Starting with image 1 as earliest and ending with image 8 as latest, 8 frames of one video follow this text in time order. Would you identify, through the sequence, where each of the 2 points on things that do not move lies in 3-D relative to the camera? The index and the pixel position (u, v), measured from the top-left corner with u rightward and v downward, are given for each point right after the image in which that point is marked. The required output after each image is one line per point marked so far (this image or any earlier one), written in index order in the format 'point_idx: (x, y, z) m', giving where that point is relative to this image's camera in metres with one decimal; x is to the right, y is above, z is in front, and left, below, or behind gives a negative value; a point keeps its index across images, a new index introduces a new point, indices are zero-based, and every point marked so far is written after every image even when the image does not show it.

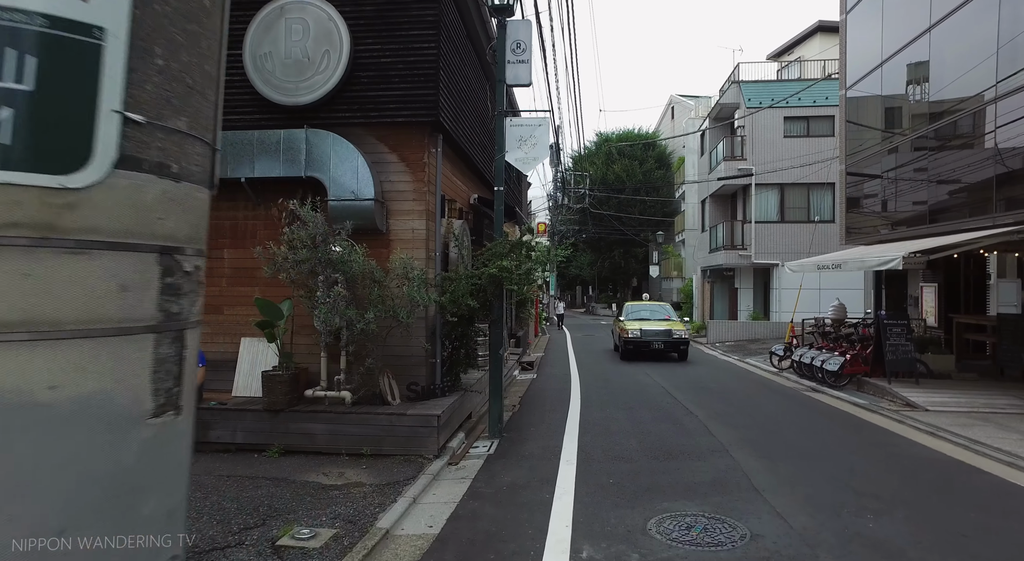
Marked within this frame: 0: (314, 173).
0: (-2.4, +1.3, +7.1) m
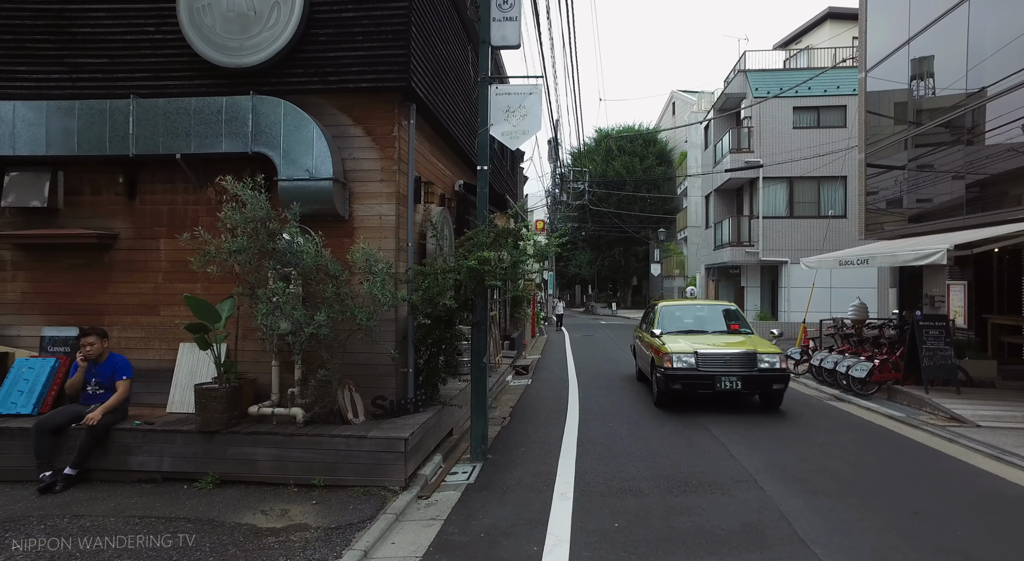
0: (-2.5, +1.3, +6.0) m
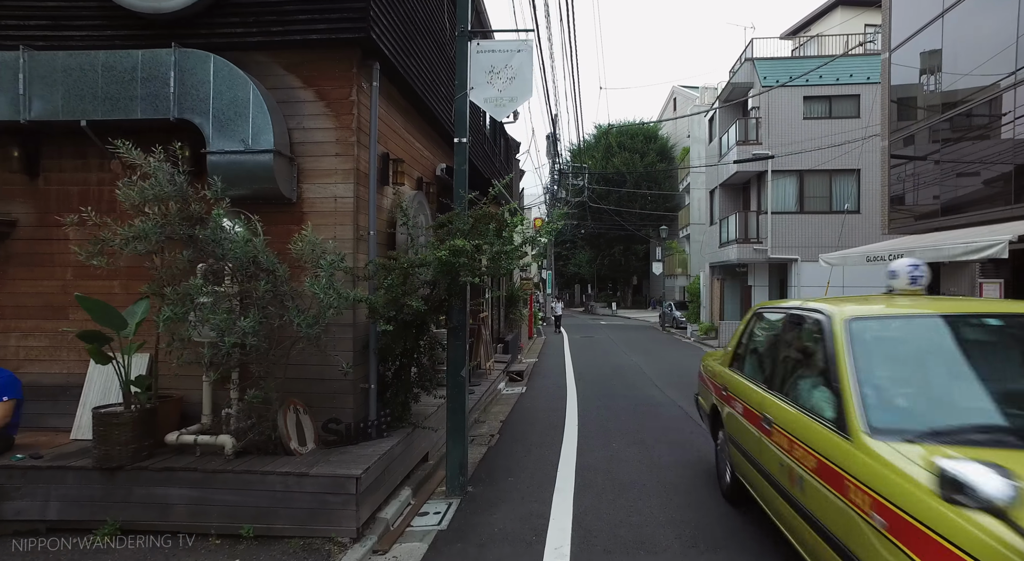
0: (-2.7, +1.4, +4.9) m
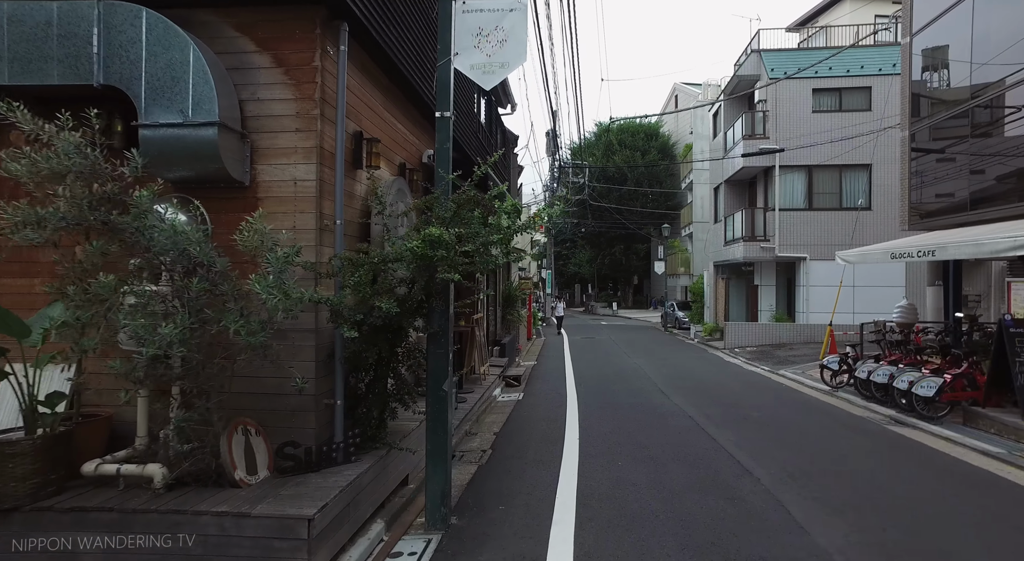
0: (-2.7, +1.4, +4.1) m
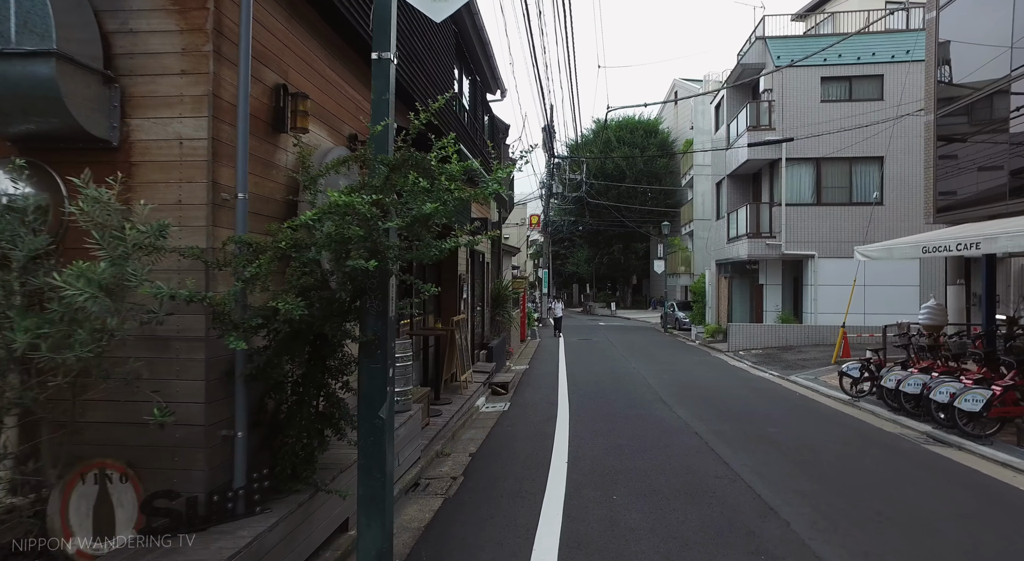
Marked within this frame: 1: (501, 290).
0: (-3.0, +1.4, +3.0) m
1: (-0.3, -0.2, +16.2) m
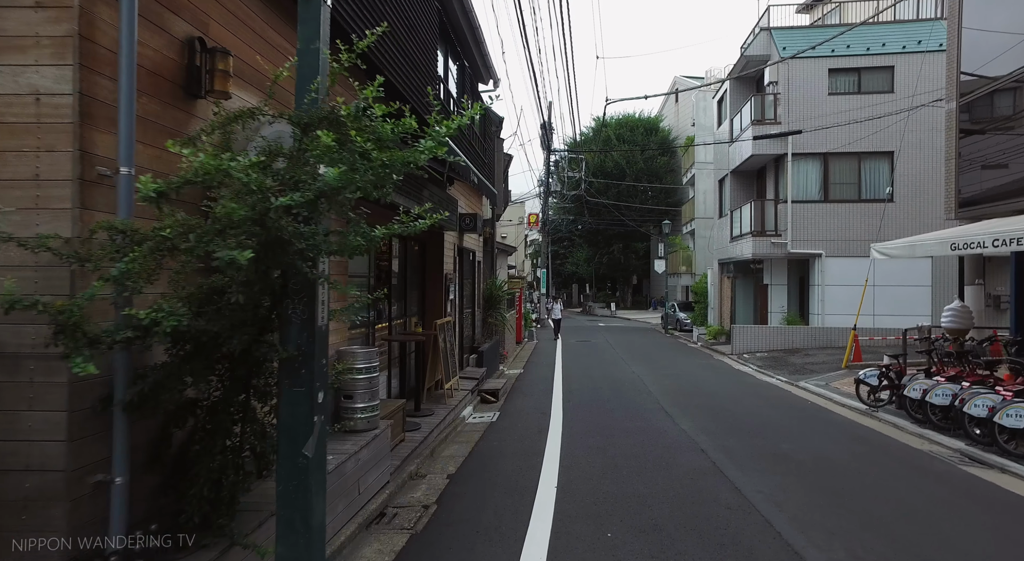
0: (-3.2, +1.4, +2.2) m
1: (-0.5, -0.2, +15.4) m
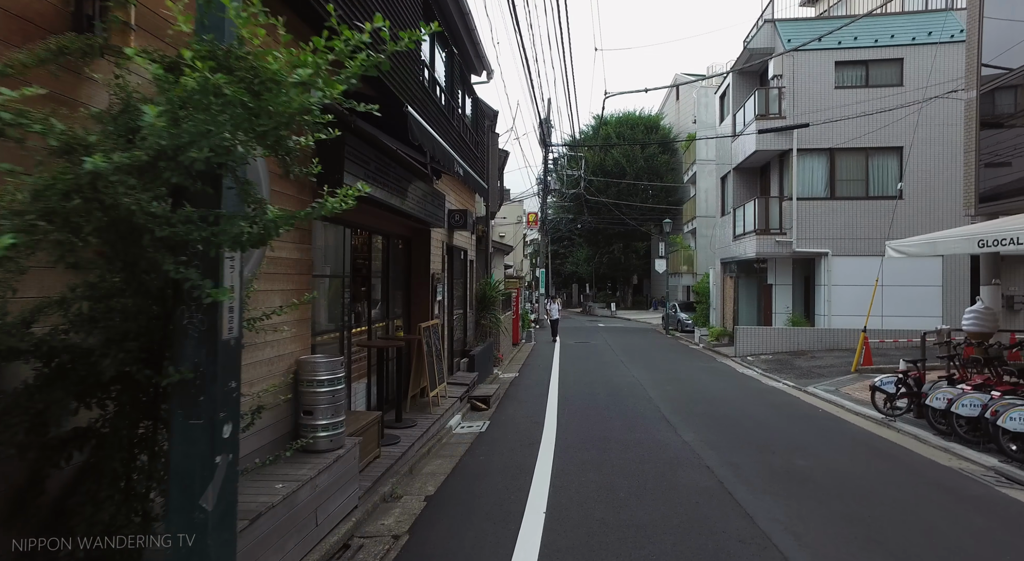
0: (-3.3, +1.4, +1.5) m
1: (-0.6, -0.2, +14.7) m
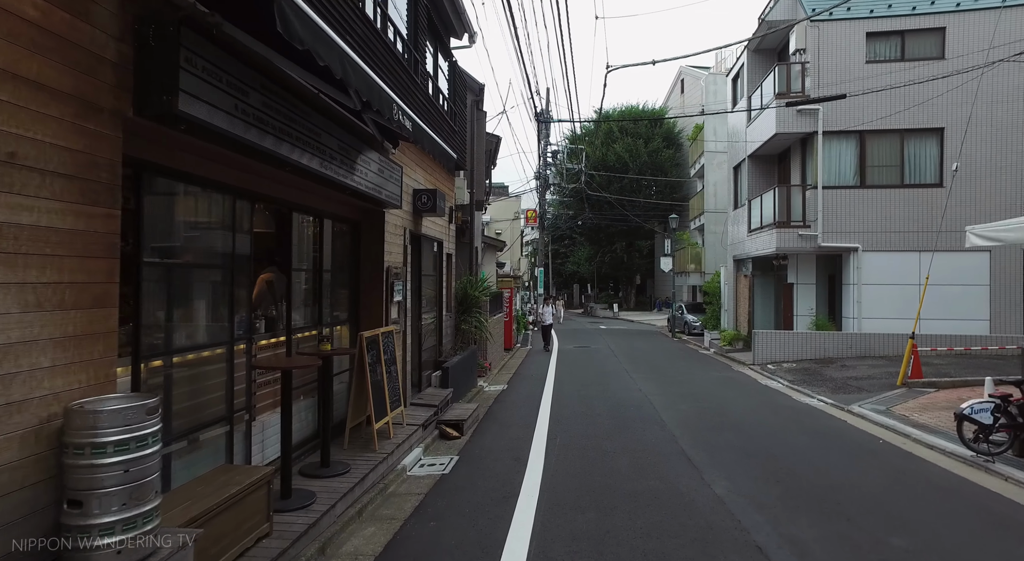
0: (-3.6, +1.5, -0.6) m
1: (-0.9, -0.2, +12.6) m
